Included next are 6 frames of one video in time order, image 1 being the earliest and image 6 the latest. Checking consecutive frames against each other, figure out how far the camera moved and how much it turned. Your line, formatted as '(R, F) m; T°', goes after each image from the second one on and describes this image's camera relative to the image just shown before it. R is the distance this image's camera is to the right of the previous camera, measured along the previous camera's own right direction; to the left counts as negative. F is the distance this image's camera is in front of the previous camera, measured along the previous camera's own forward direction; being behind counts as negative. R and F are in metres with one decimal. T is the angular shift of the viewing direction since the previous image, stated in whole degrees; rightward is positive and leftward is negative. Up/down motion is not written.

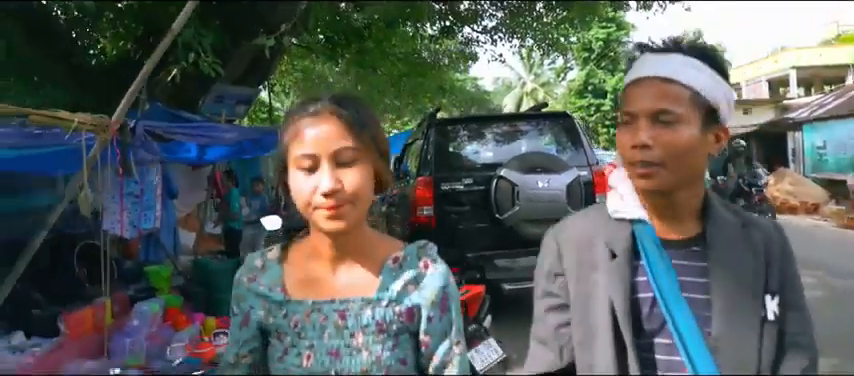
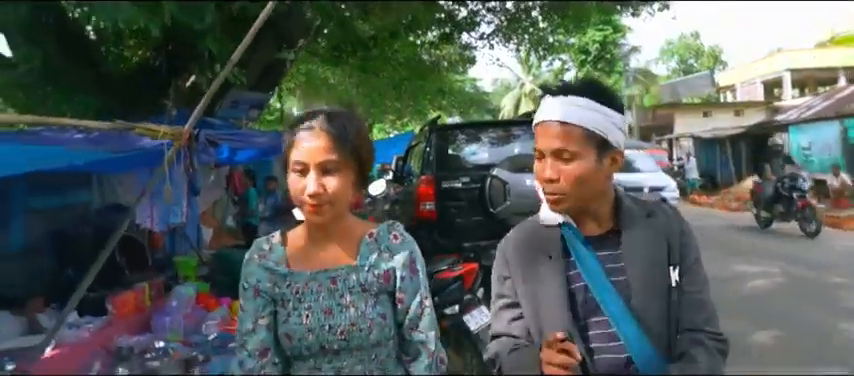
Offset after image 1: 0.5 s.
(0.0, -0.4) m; 0°
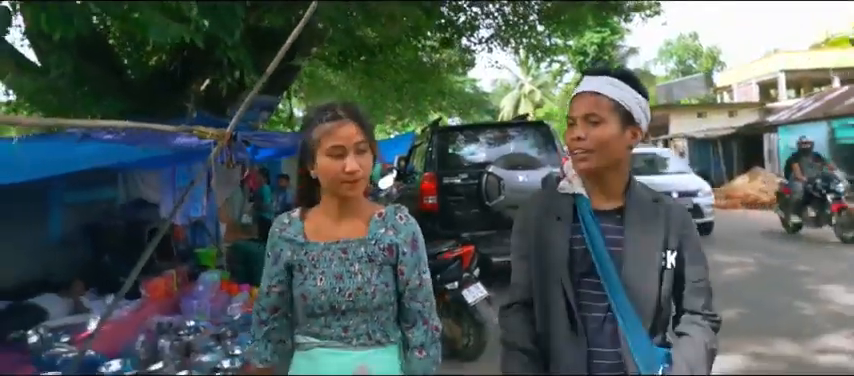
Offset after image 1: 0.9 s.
(0.0, -0.4) m; 0°
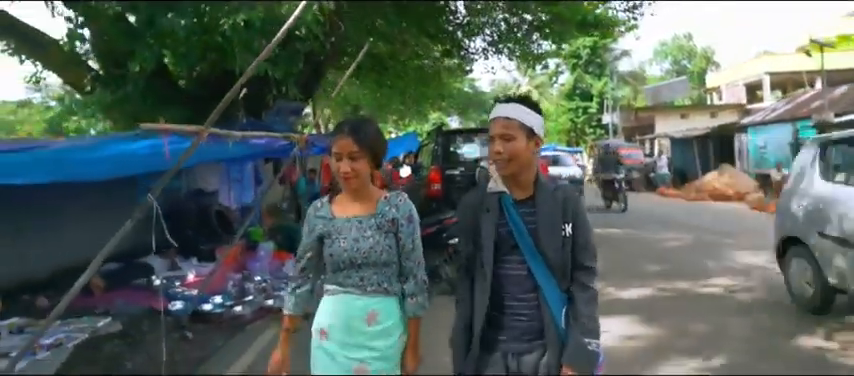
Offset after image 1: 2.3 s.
(-0.1, -1.2) m; 0°
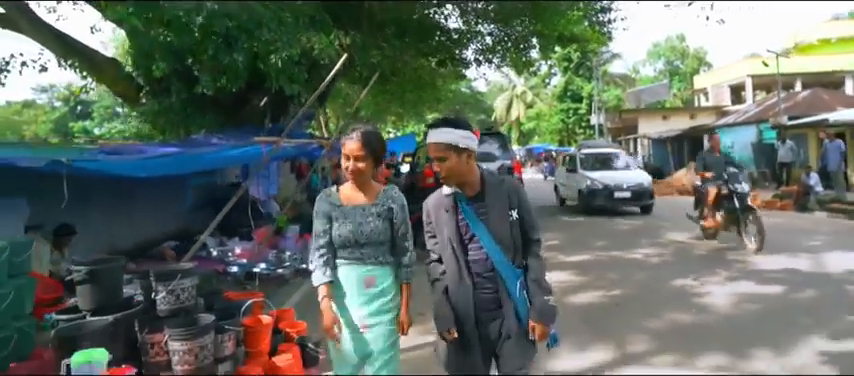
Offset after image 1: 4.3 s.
(0.0, -1.2) m; 0°
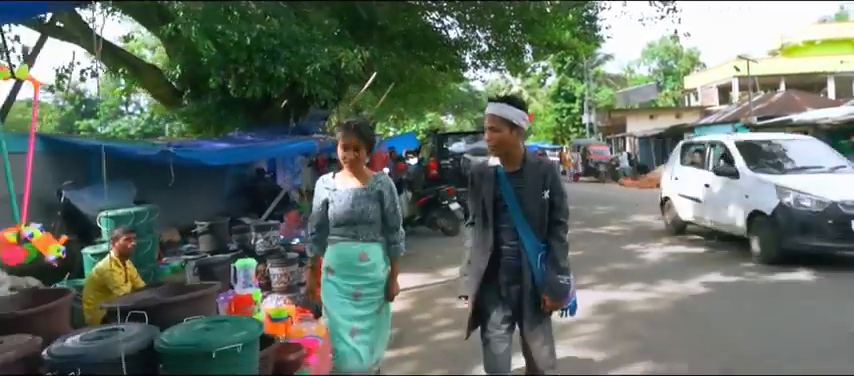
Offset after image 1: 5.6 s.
(-0.1, -1.1) m; 0°
